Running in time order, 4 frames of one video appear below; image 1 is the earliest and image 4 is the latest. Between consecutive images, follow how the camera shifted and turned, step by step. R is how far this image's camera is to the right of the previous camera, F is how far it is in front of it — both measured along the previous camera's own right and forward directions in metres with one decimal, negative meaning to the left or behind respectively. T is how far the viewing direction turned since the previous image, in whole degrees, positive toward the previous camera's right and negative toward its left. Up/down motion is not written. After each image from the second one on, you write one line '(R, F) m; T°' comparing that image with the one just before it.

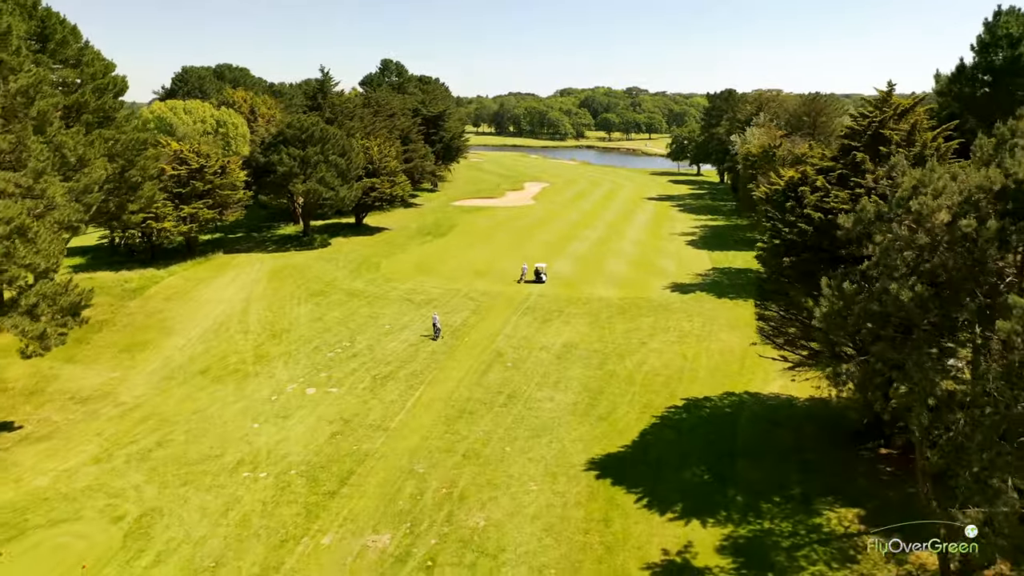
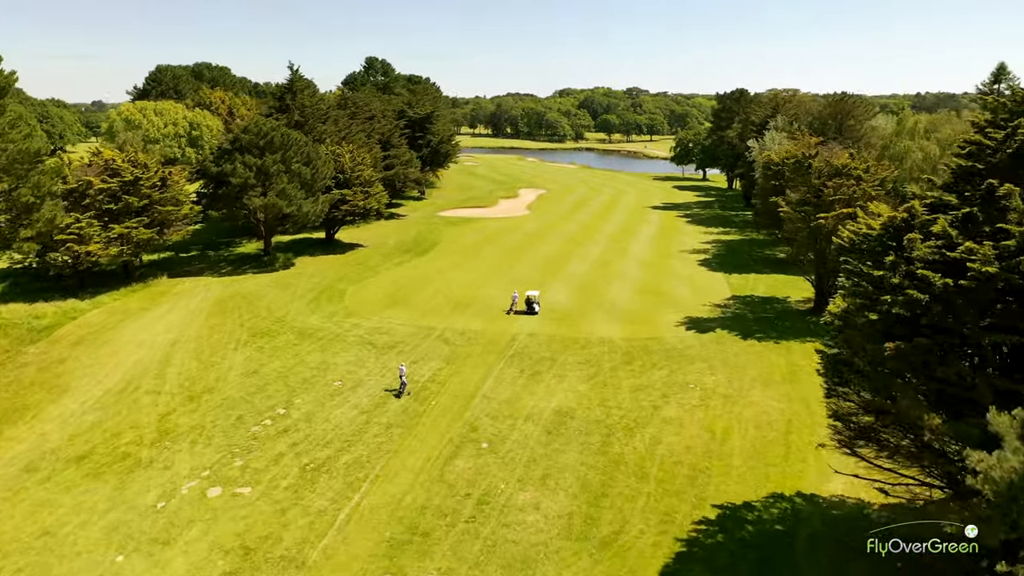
(+0.6, +6.1) m; 0°
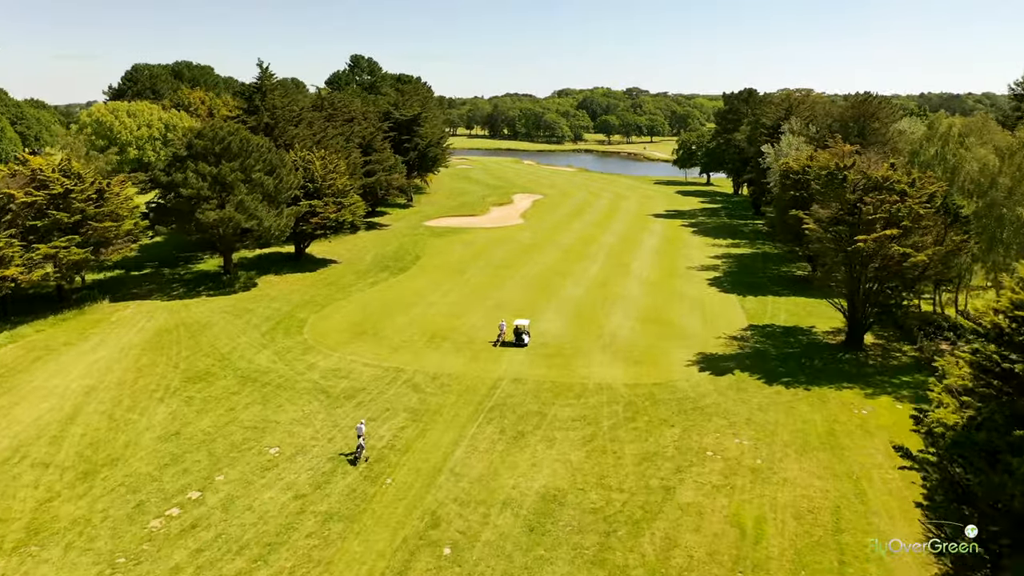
(+0.5, +4.7) m; 0°
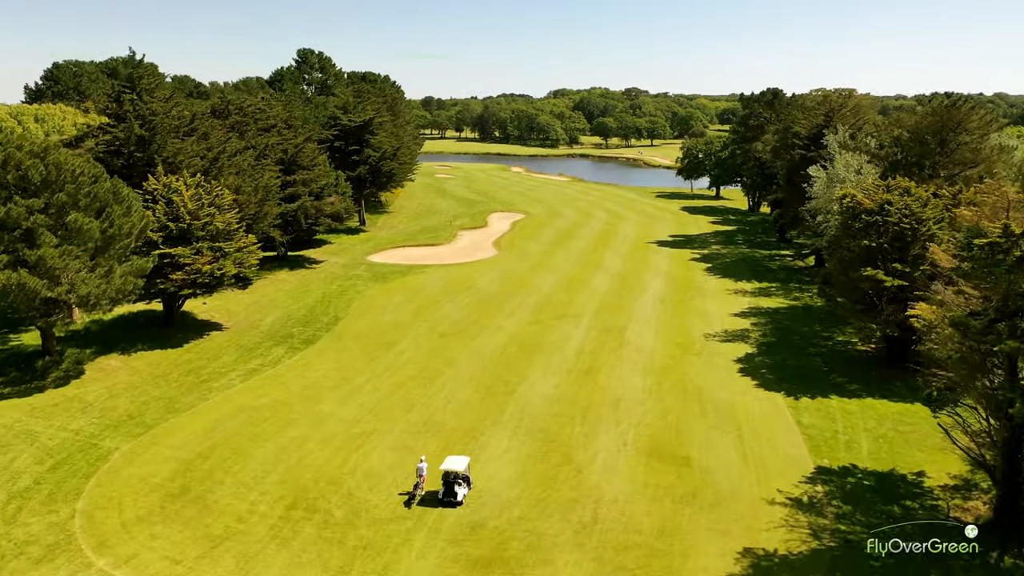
(+1.9, +12.3) m; 0°
